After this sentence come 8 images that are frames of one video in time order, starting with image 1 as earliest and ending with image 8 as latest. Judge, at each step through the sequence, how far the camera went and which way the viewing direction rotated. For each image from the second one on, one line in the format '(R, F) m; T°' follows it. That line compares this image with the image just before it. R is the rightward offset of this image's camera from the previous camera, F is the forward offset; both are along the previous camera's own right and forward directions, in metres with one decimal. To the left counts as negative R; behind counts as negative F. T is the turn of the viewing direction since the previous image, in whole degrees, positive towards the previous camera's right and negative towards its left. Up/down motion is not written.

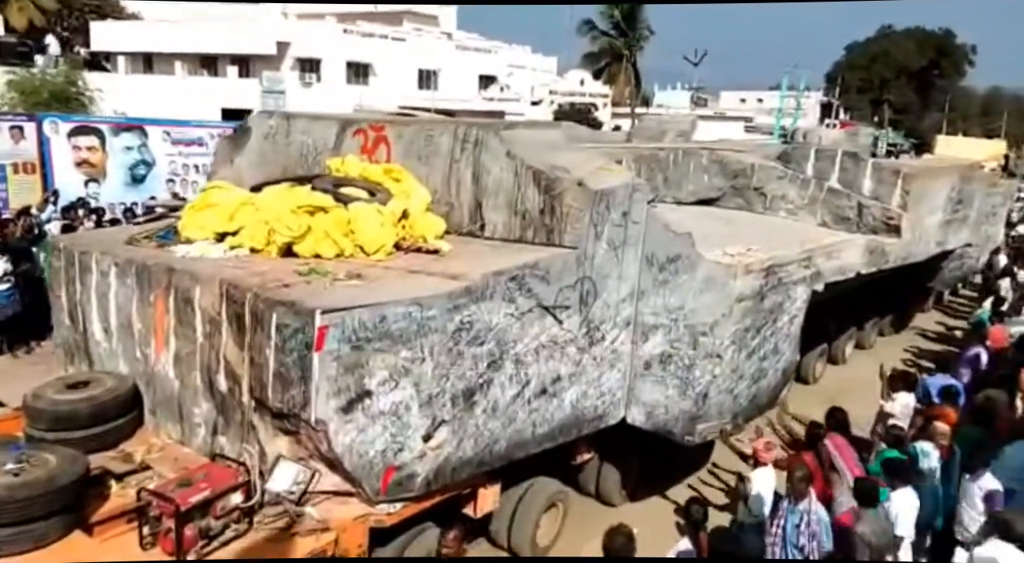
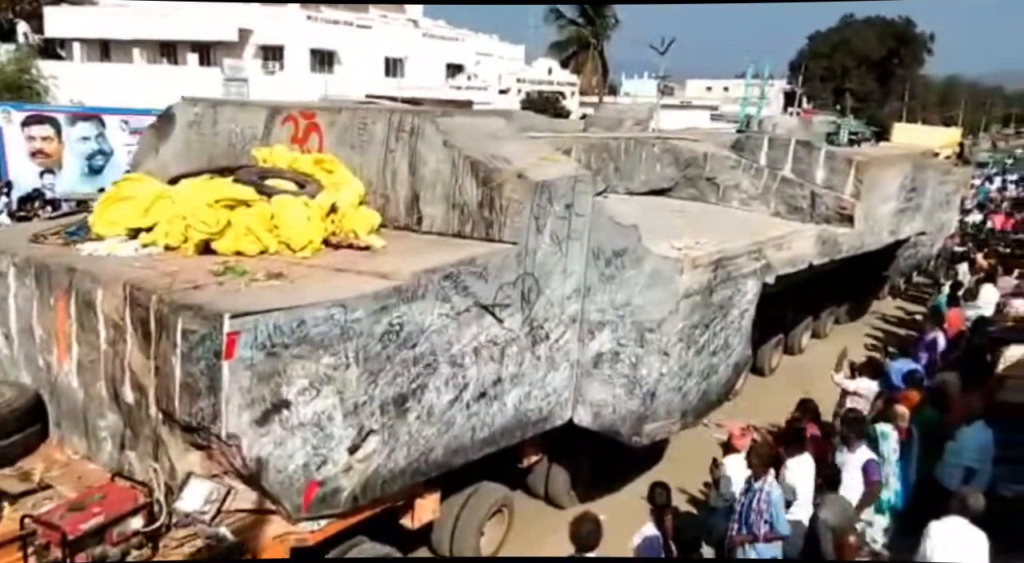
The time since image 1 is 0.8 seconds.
(+0.3, +0.4) m; +3°
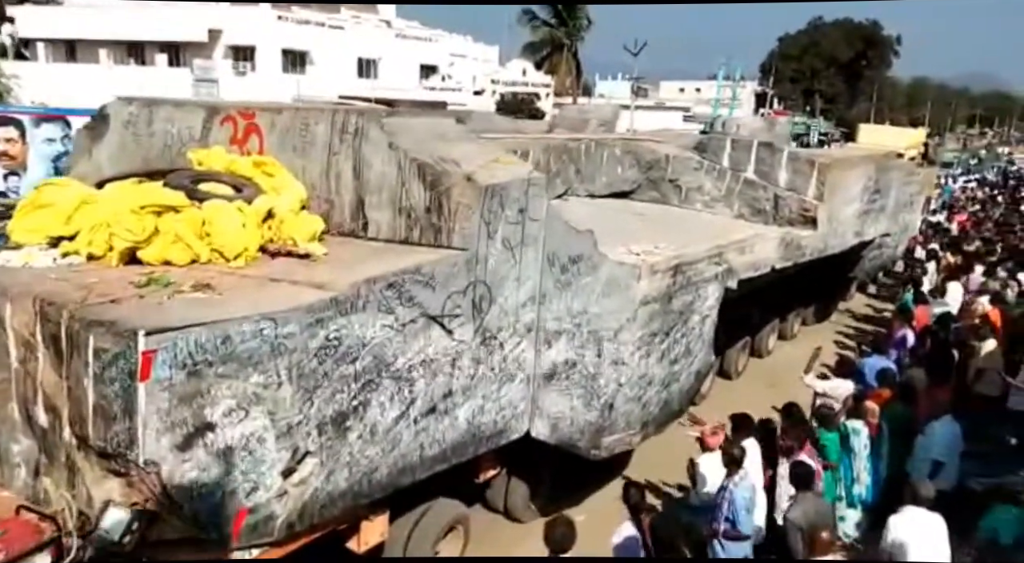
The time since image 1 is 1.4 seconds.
(+0.2, +0.4) m; +2°
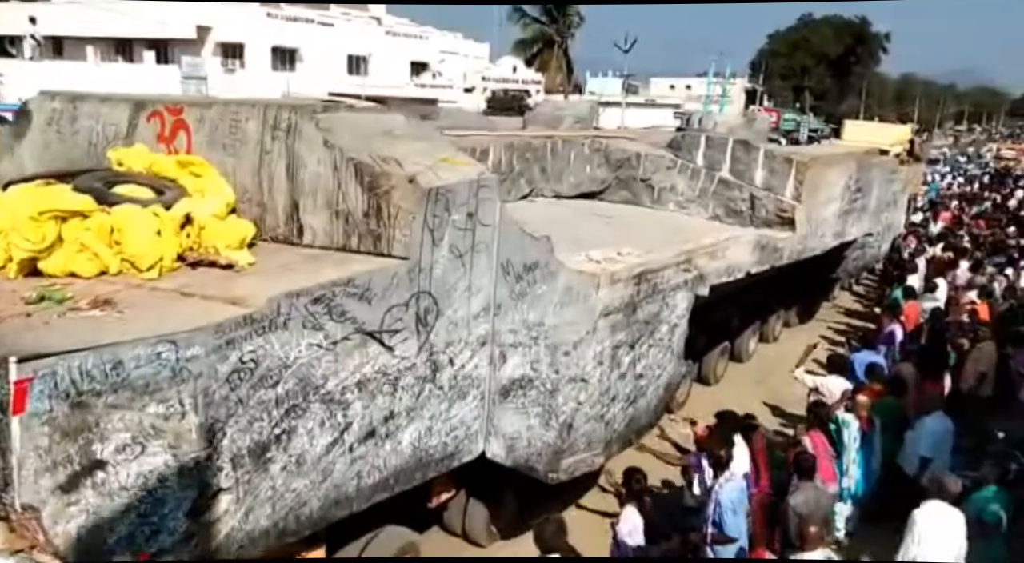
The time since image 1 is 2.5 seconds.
(+0.3, +0.6) m; +1°
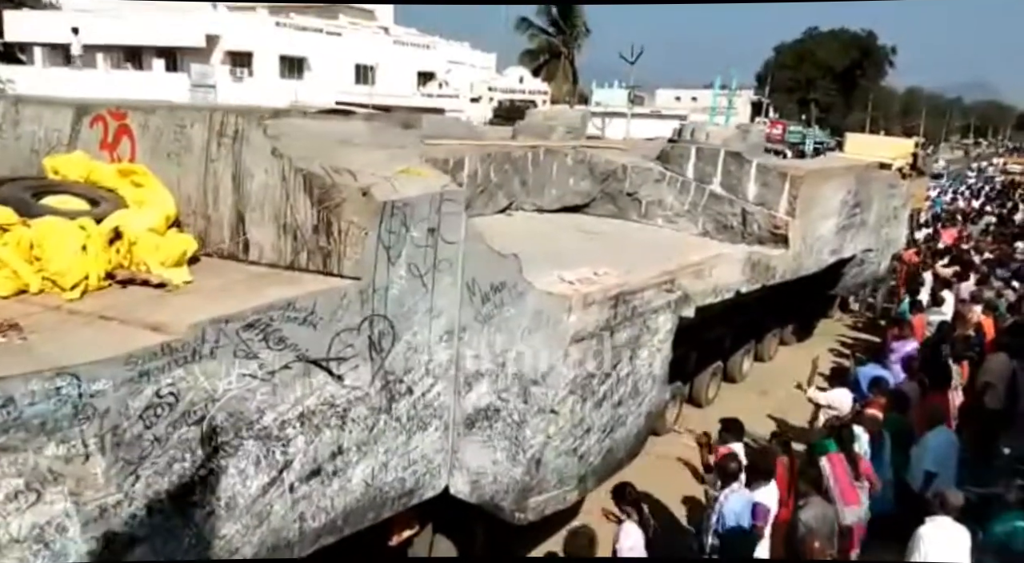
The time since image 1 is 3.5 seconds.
(+0.3, +0.5) m; 0°
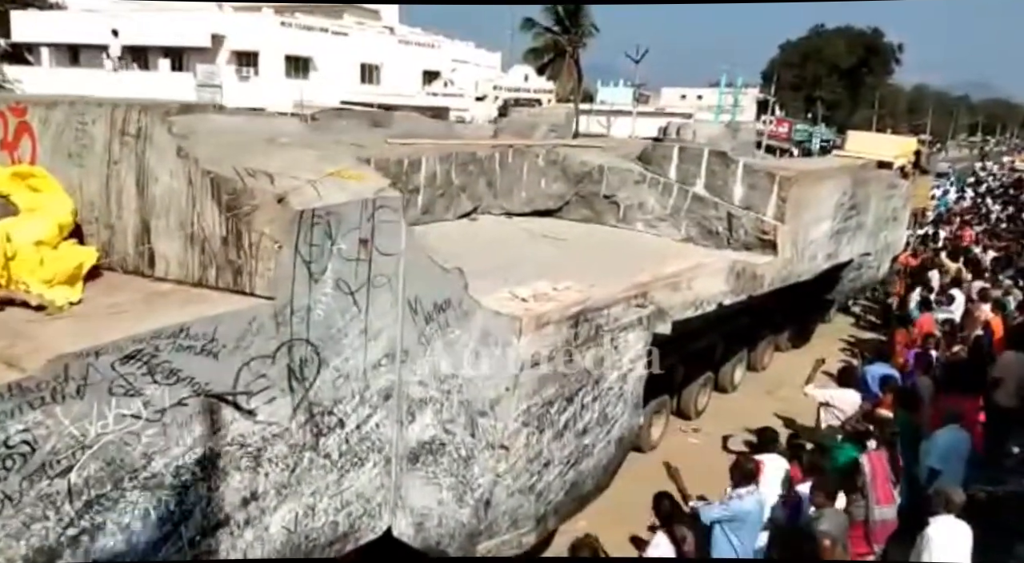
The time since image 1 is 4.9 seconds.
(+0.4, +0.8) m; 0°
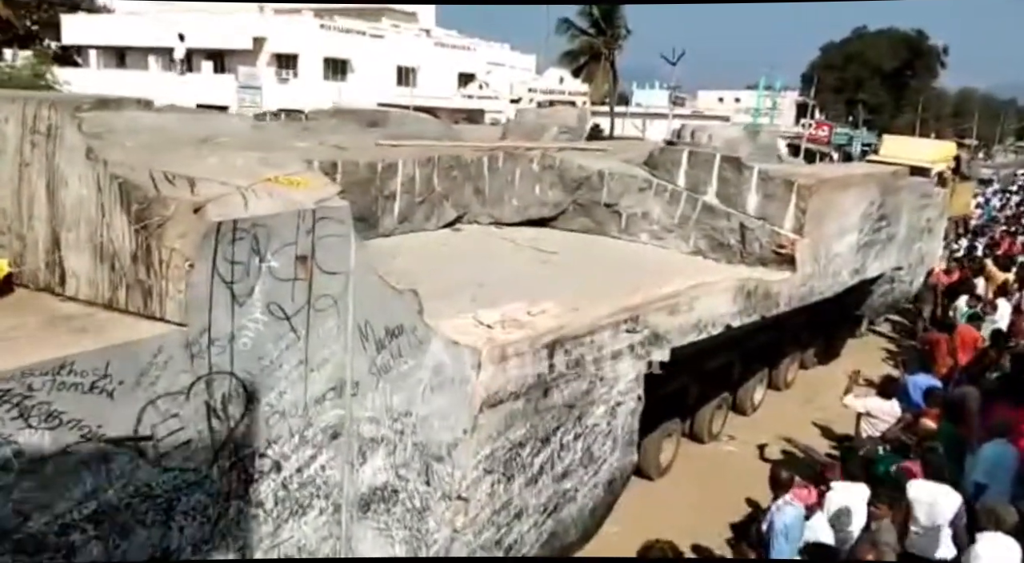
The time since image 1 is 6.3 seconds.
(+0.4, +0.8) m; -2°
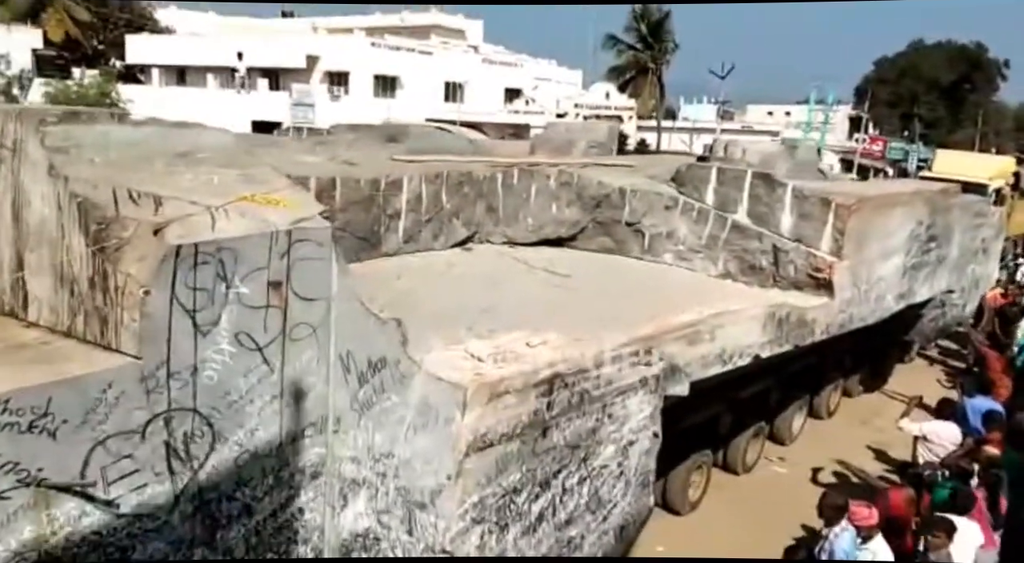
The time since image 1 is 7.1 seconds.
(+0.3, +0.5) m; -3°
